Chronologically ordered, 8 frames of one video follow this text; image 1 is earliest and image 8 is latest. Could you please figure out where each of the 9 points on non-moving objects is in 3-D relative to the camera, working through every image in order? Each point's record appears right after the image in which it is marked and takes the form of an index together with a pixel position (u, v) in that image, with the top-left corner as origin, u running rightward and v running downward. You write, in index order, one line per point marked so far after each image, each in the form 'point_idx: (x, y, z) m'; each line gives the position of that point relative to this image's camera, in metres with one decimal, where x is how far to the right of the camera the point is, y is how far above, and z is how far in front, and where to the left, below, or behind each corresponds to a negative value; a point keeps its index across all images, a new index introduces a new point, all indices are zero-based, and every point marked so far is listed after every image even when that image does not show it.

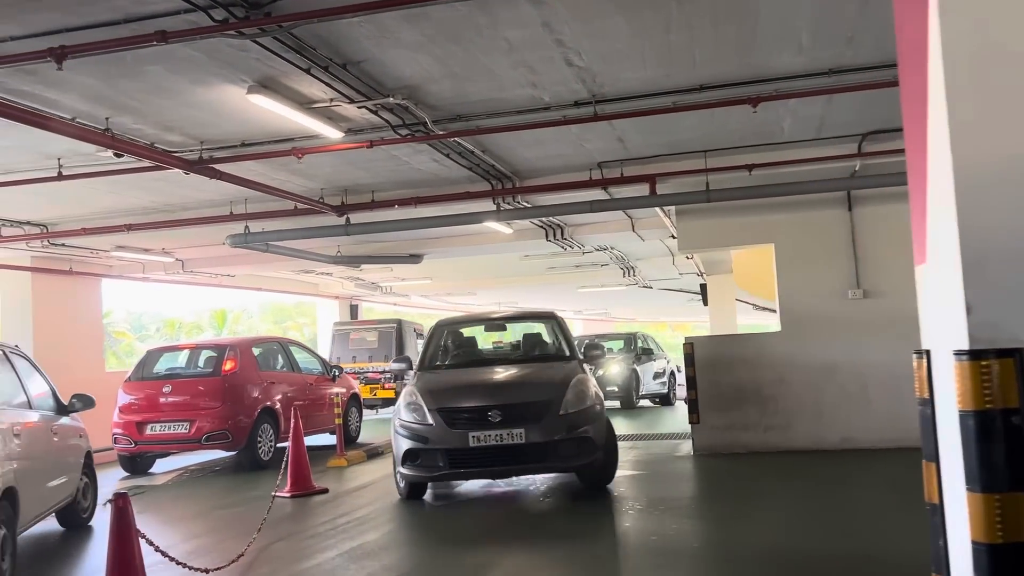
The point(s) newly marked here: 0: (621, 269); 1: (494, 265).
0: (+2.1, +0.4, +17.5) m
1: (-0.4, +0.4, +16.0) m
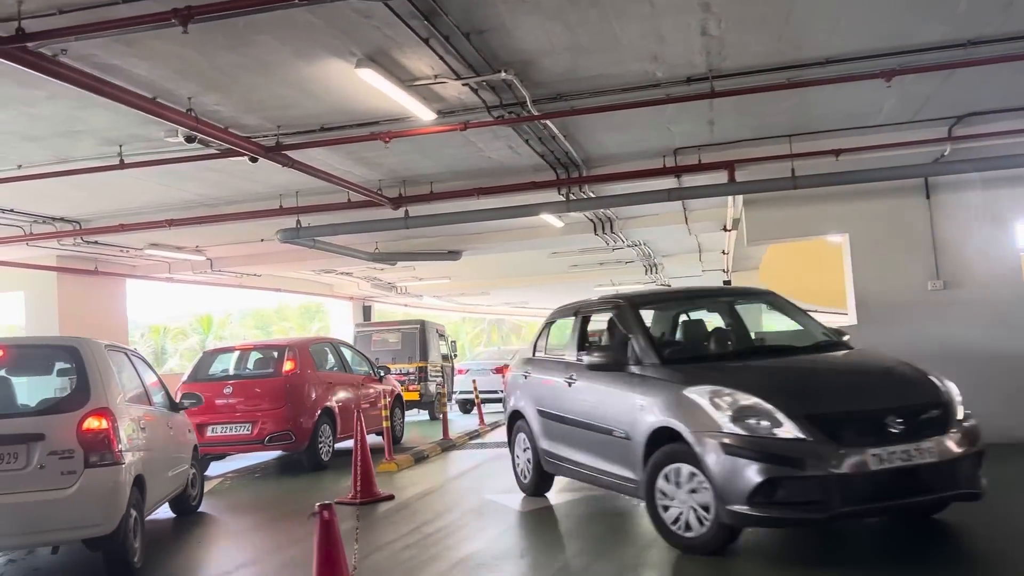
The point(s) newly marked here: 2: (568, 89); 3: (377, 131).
0: (+2.5, +0.4, +17.2) m
1: (+0.1, +0.4, +15.7) m
2: (+0.3, +1.2, +5.6) m
3: (-0.9, +1.1, +6.1) m
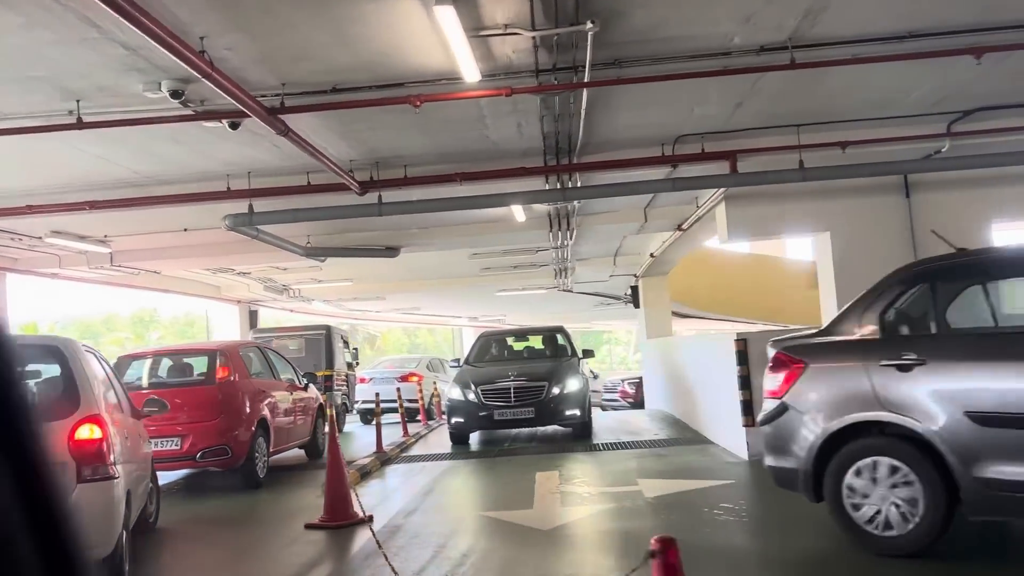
0: (+0.8, +0.3, +16.8) m
1: (-1.3, +0.4, +14.9) m
2: (+0.7, +1.3, +5.0) m
3: (-0.6, +1.1, +5.3) m
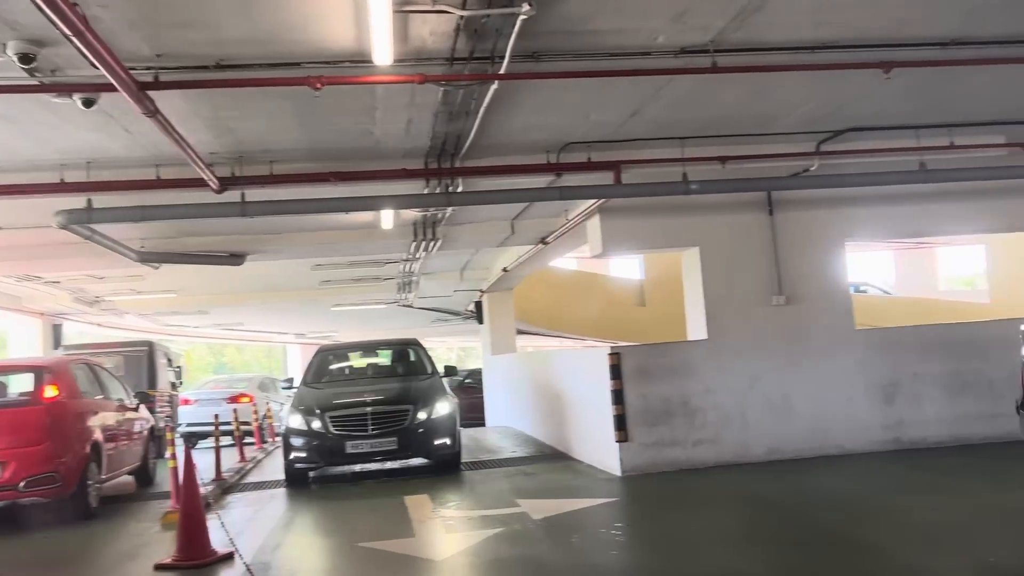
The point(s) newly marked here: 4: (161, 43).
0: (-2.0, +0.1, +16.2) m
1: (-3.7, +0.2, +14.0) m
2: (+0.2, +1.2, +4.6) m
3: (-1.1, +1.1, +4.7) m
4: (-1.6, +1.1, +4.2) m
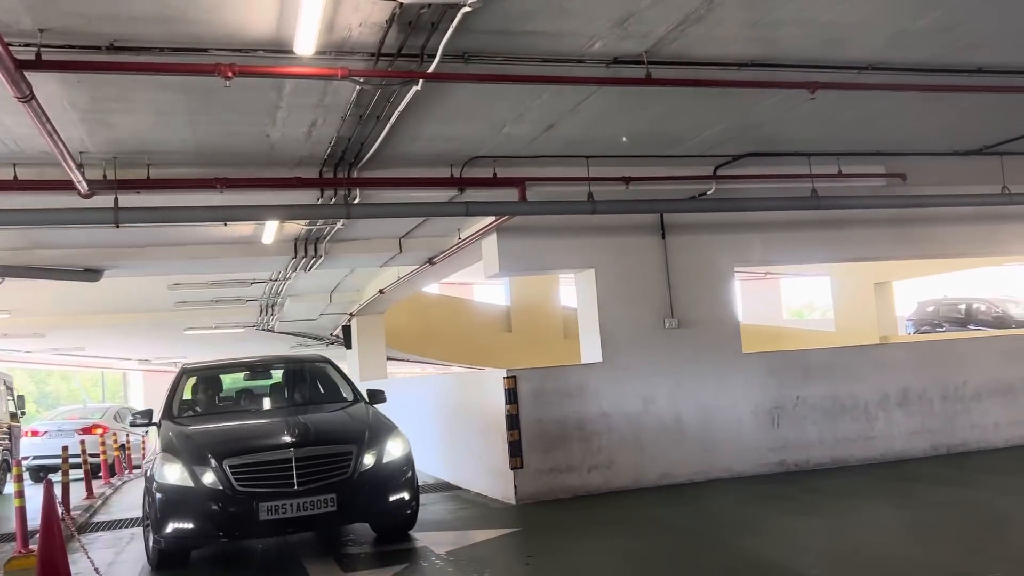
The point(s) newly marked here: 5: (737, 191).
0: (-4.2, -0.3, +15.4) m
1: (-5.5, -0.1, +12.9) m
2: (-0.1, +1.2, +4.4) m
3: (-1.4, +1.0, +4.2) m
4: (-1.9, +1.1, +3.7) m
5: (+2.0, +0.9, +8.2) m
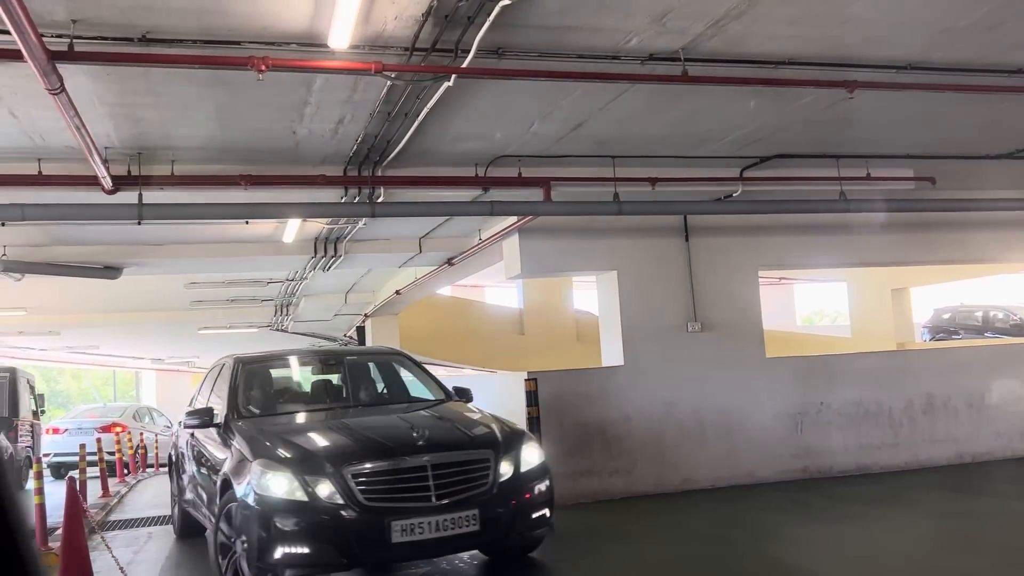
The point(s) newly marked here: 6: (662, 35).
0: (-4.0, -0.3, +15.4) m
1: (-5.3, -0.1, +12.9) m
2: (+0.1, +1.2, +4.3) m
3: (-1.3, +1.1, +4.1) m
4: (-1.7, +1.1, +3.6) m
5: (+2.2, +0.8, +8.1) m
6: (+0.7, +1.2, +4.3) m
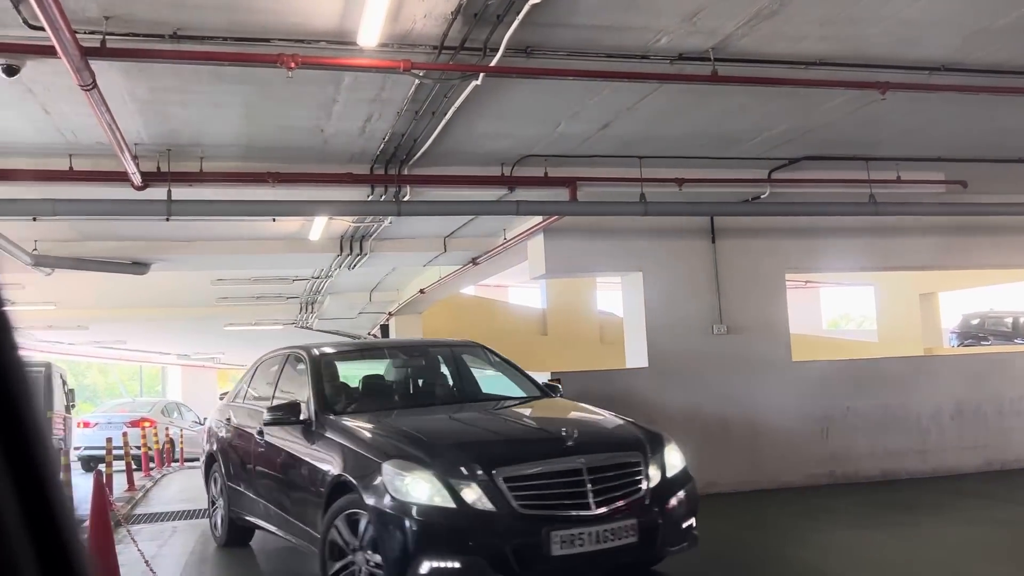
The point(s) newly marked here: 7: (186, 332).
0: (-3.6, -0.3, +15.5) m
1: (-4.9, 0.0, +13.0) m
2: (+0.2, +1.2, +4.3) m
3: (-1.1, +1.1, +4.2) m
4: (-1.6, +1.1, +3.7) m
5: (+2.5, +0.8, +8.0) m
6: (+0.9, +1.2, +4.3) m
7: (-6.8, -0.9, +18.9) m
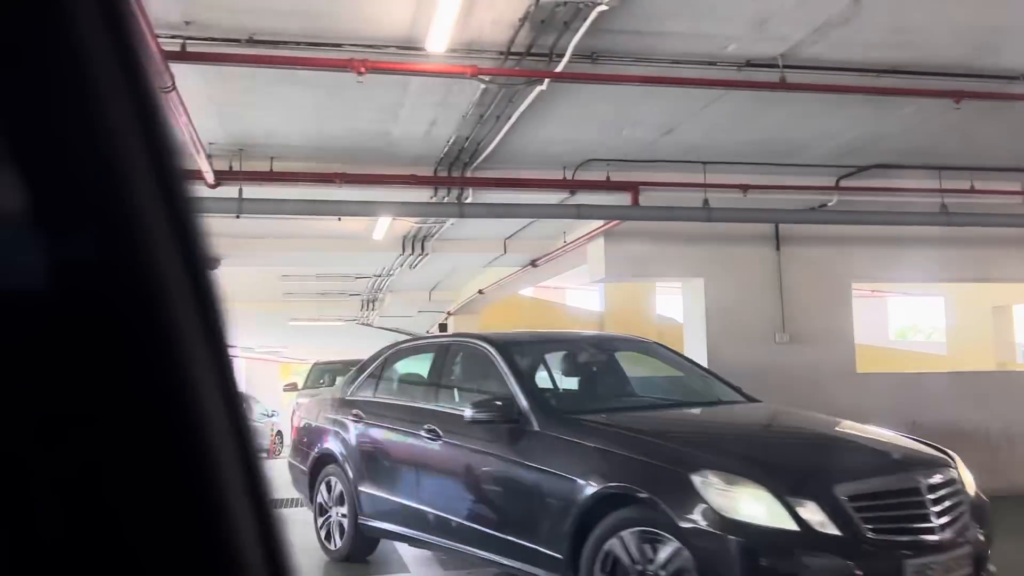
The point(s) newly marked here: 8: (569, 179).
0: (-2.5, -0.2, +15.7) m
1: (-4.1, +0.1, +13.3) m
2: (+0.5, +1.1, +4.3) m
3: (-0.8, +1.1, +4.3) m
4: (-1.3, +1.2, +3.8) m
5: (+3.0, +0.7, +7.9) m
6: (+1.2, +1.2, +4.3) m
7: (-5.5, -0.8, +19.3) m
8: (+0.4, +0.8, +6.8) m
